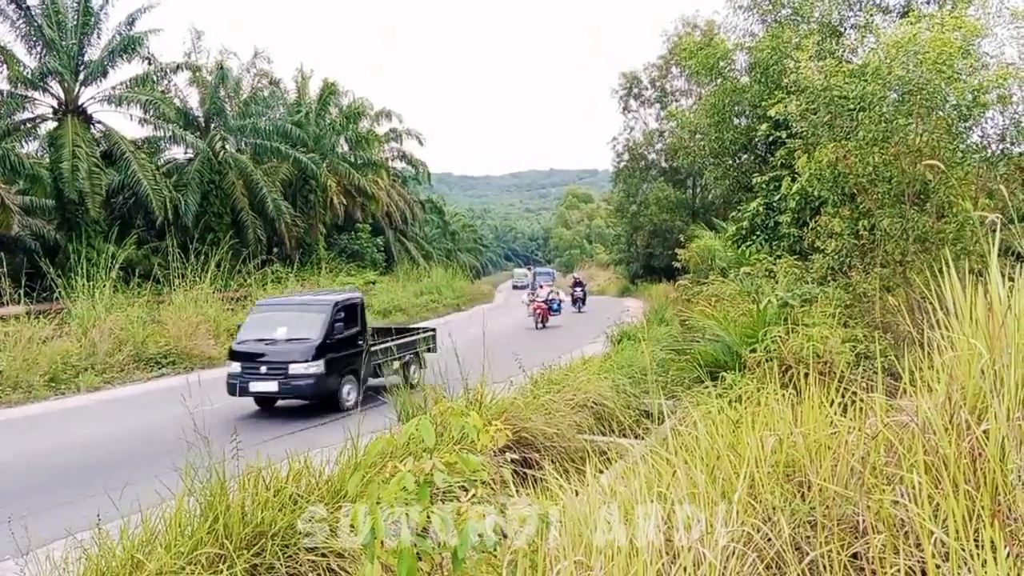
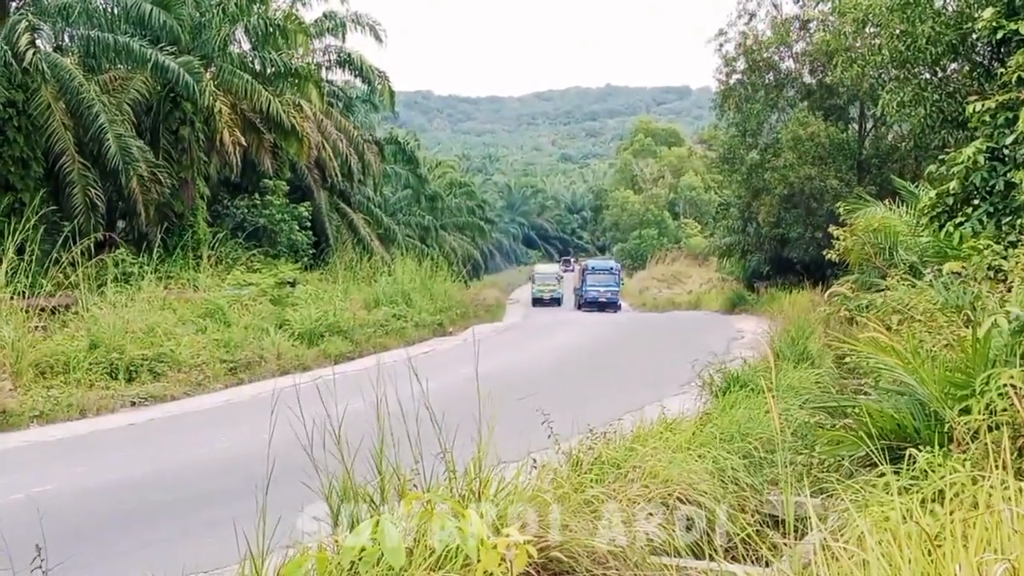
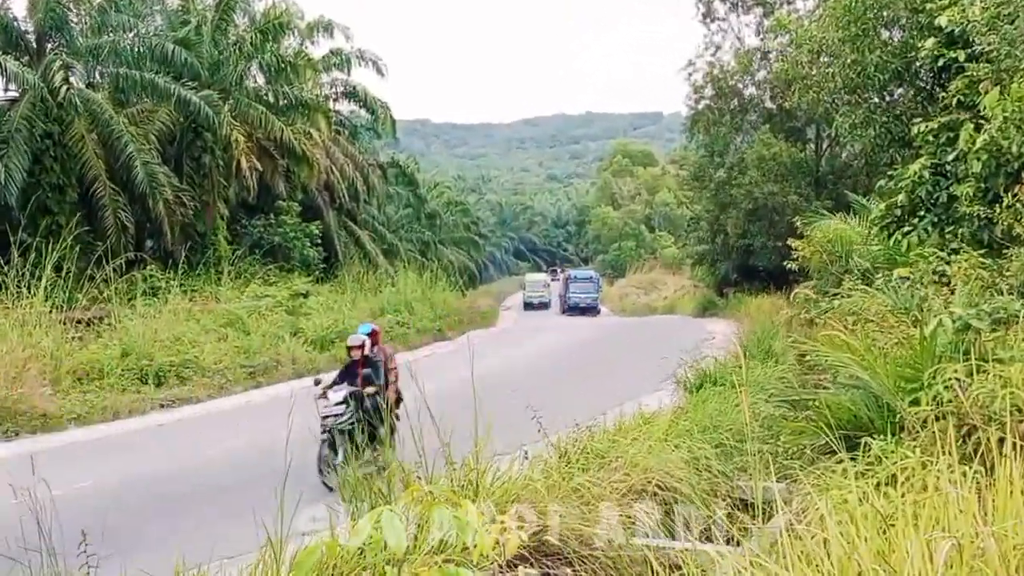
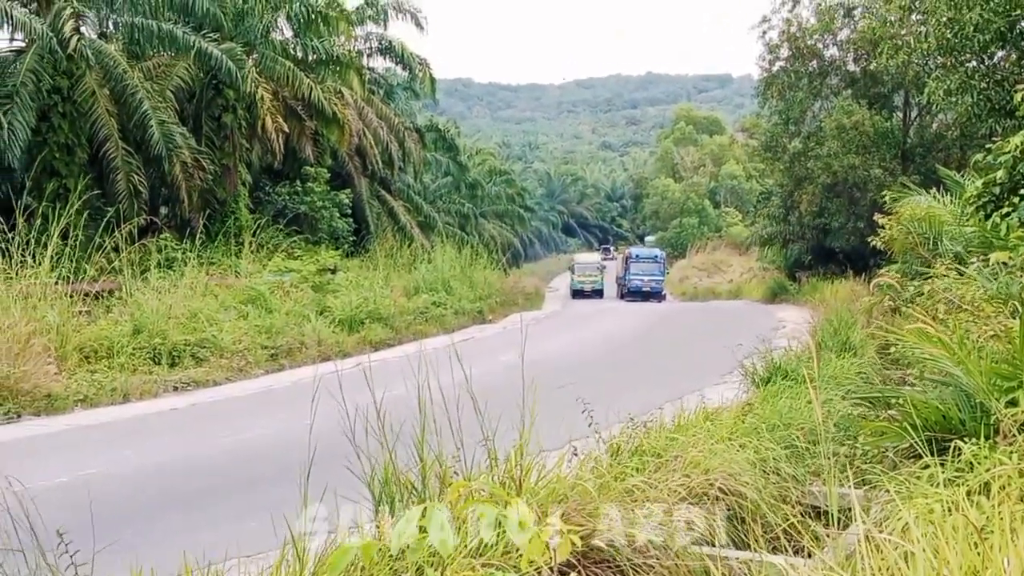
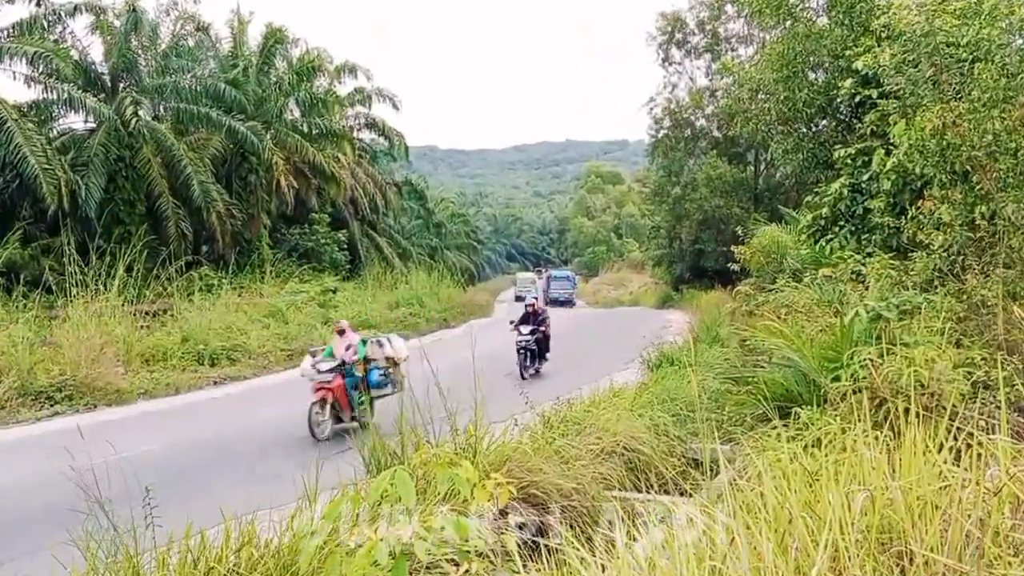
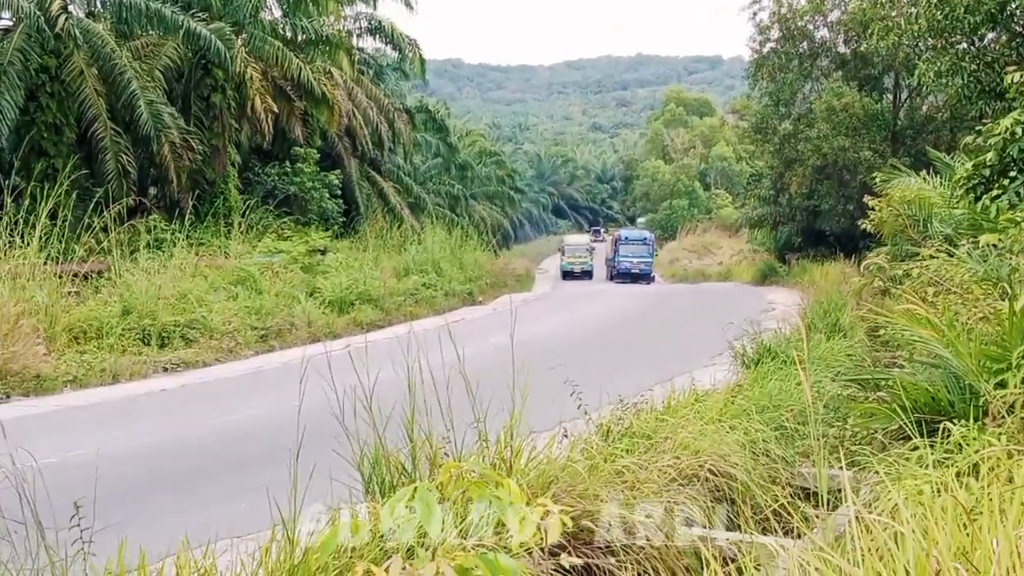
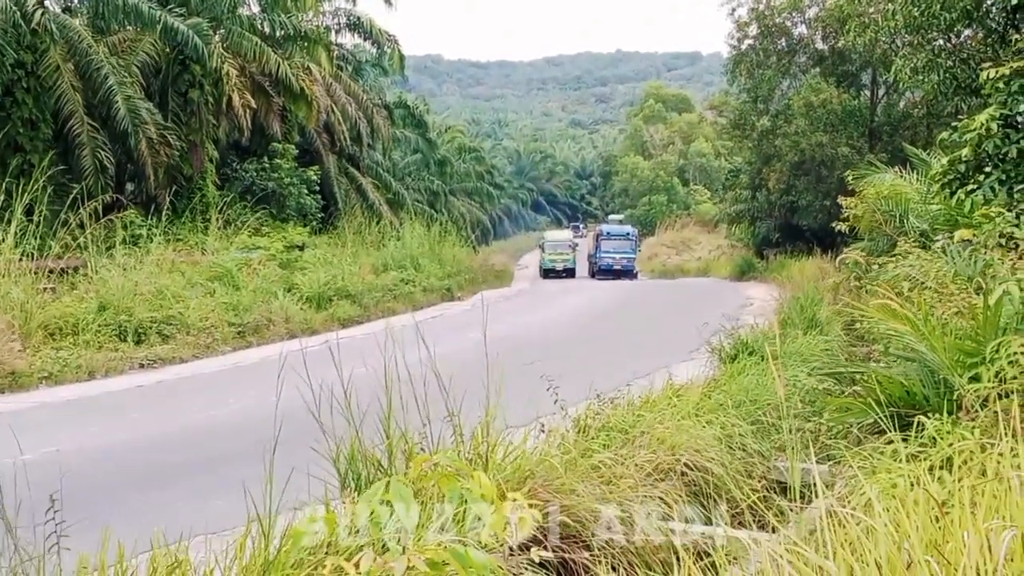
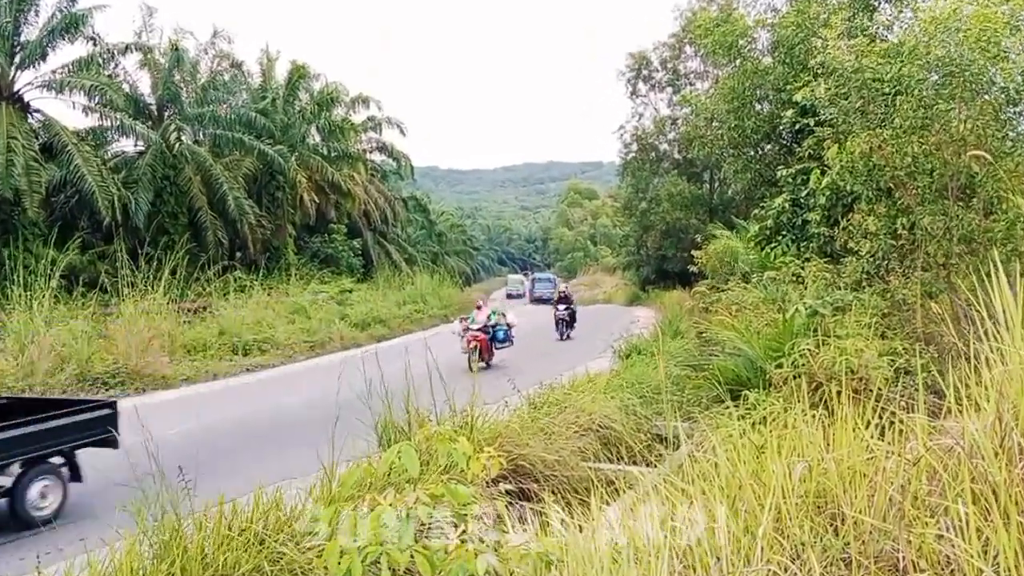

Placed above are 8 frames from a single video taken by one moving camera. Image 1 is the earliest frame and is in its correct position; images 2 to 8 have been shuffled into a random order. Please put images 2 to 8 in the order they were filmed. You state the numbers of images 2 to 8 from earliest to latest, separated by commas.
8, 5, 3, 2, 6, 4, 7
